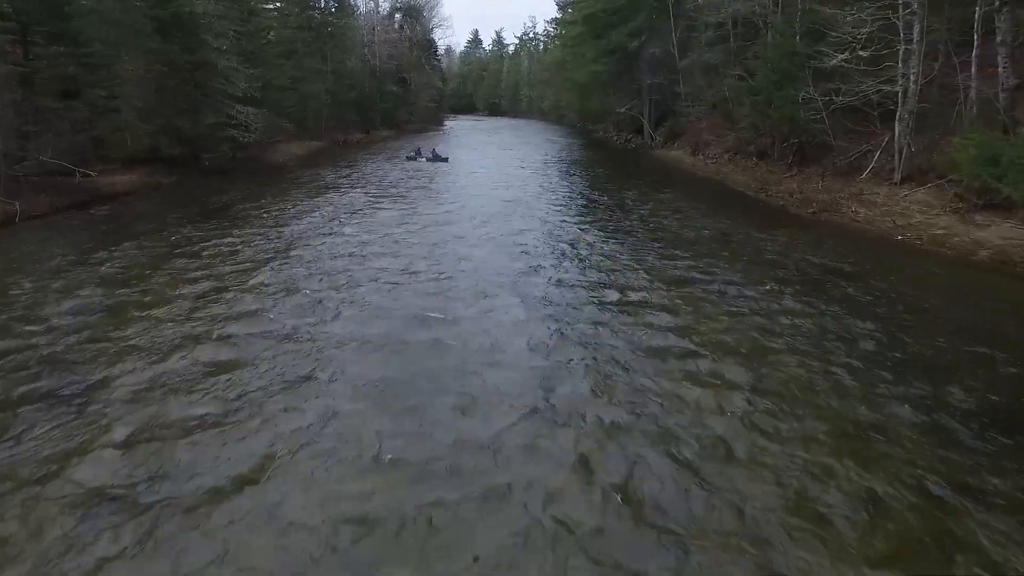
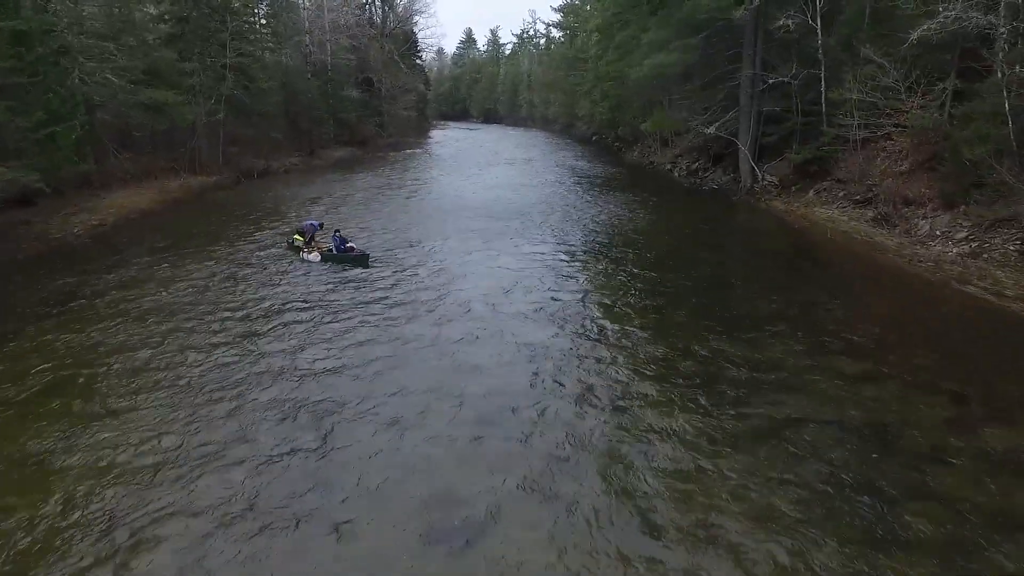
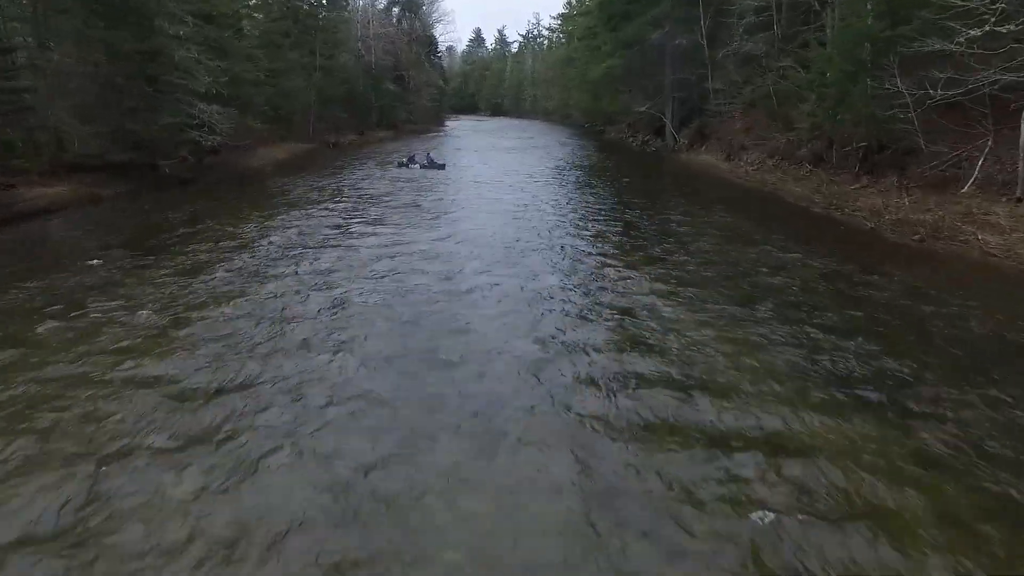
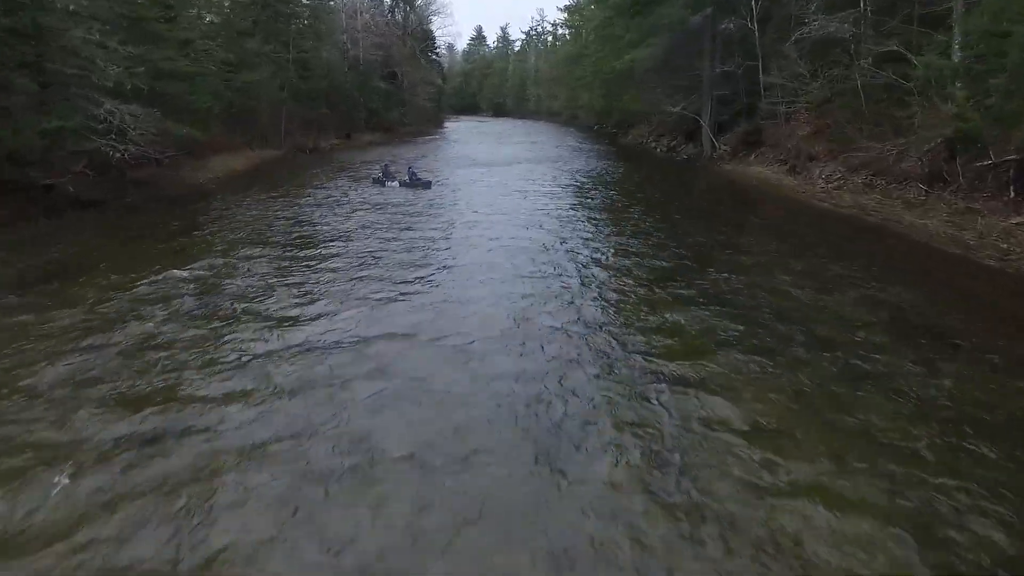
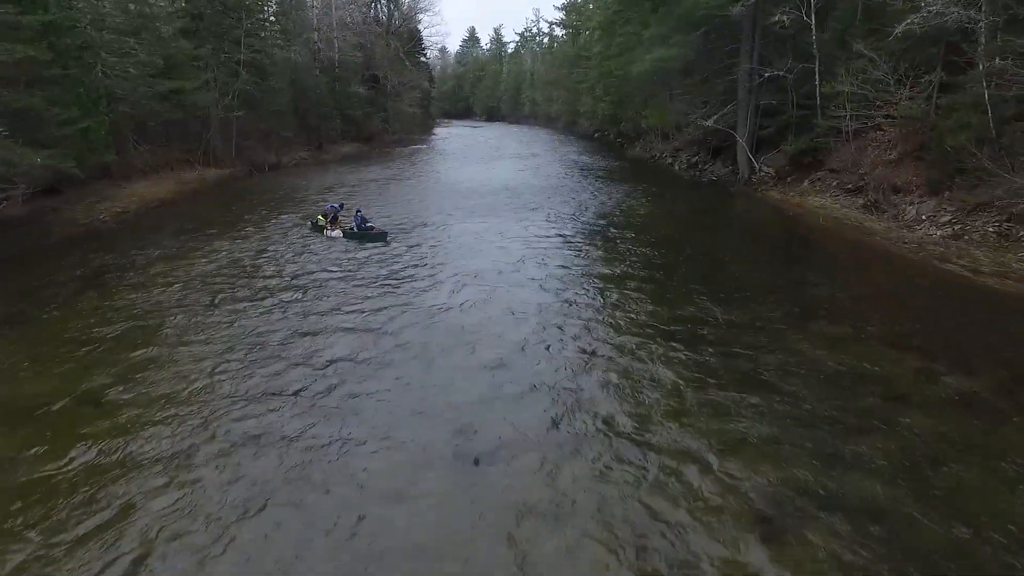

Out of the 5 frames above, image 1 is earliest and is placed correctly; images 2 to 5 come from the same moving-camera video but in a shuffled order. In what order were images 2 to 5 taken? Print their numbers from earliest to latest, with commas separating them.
3, 4, 5, 2
